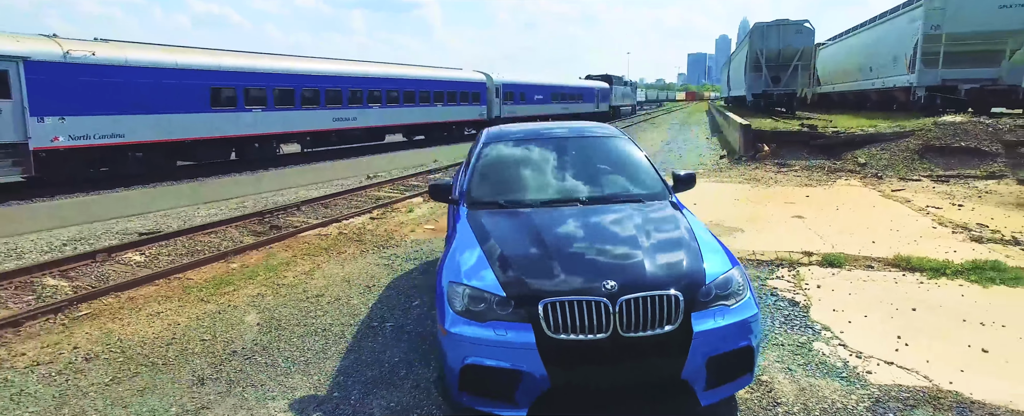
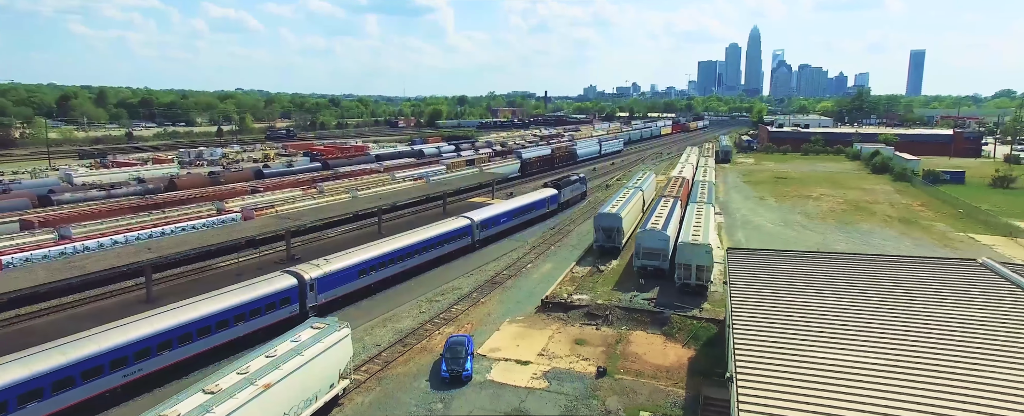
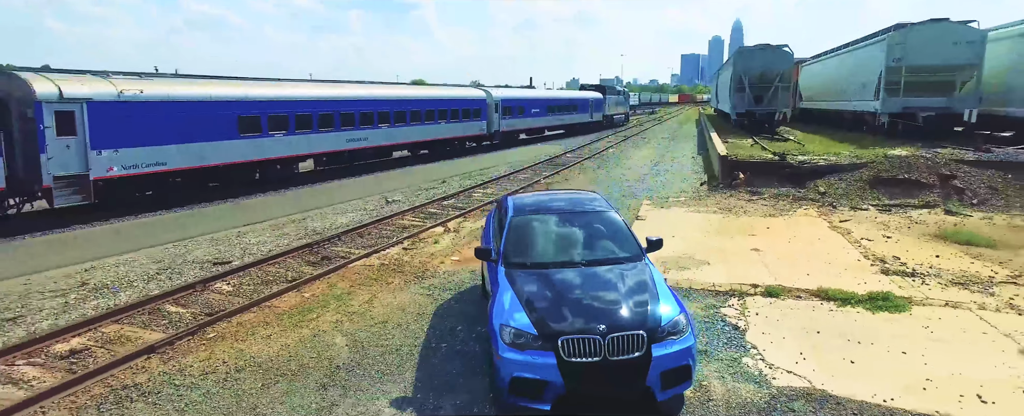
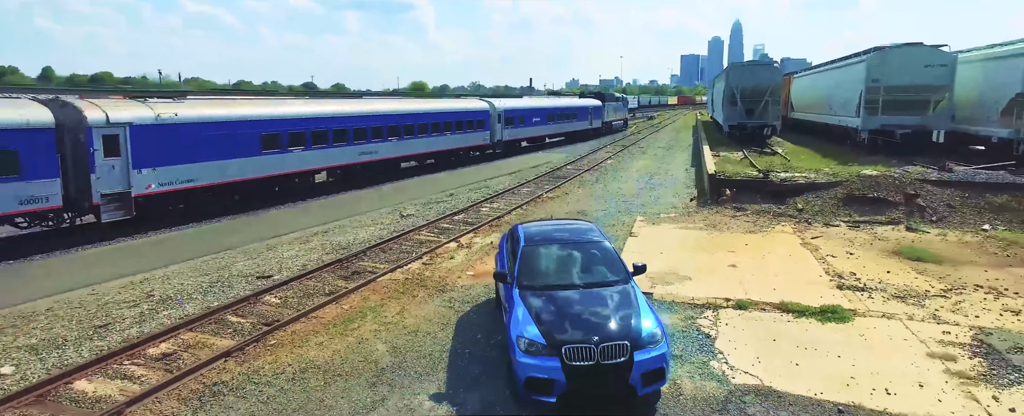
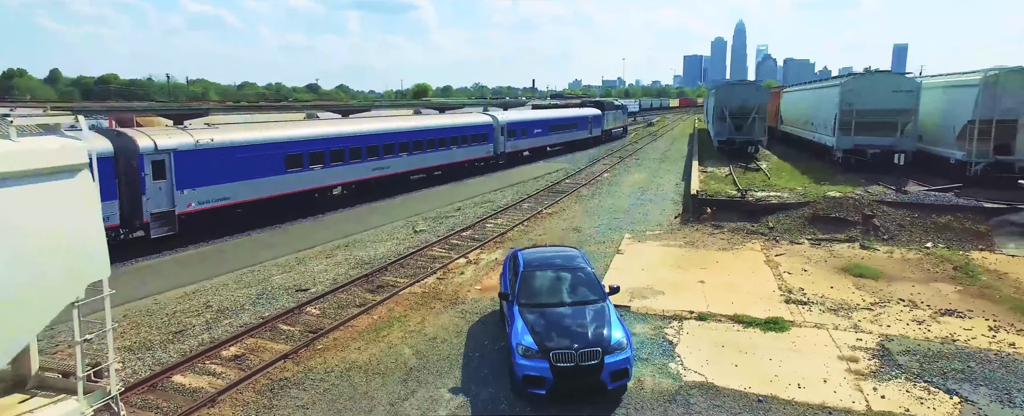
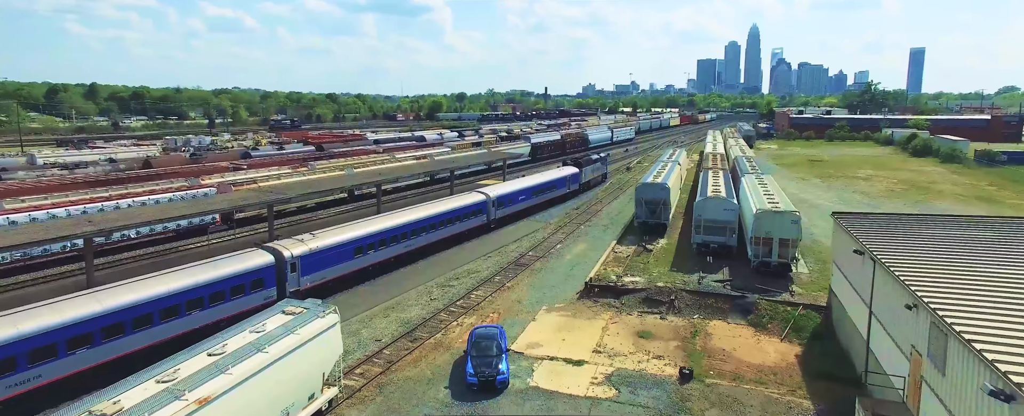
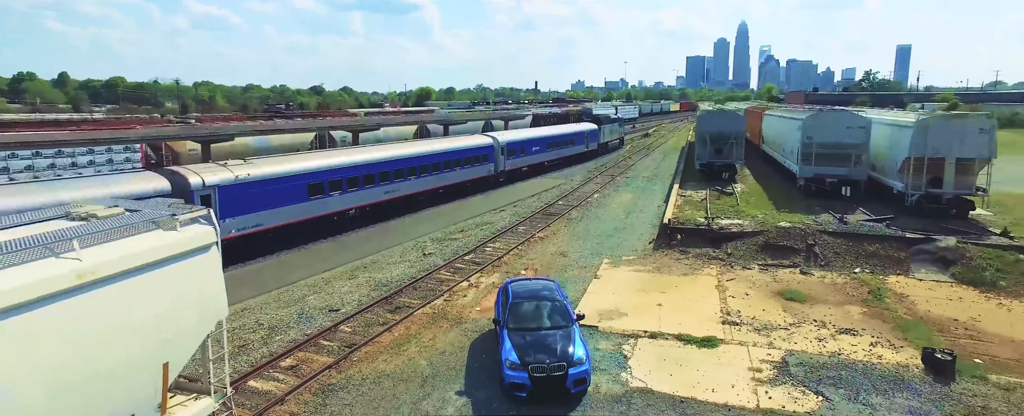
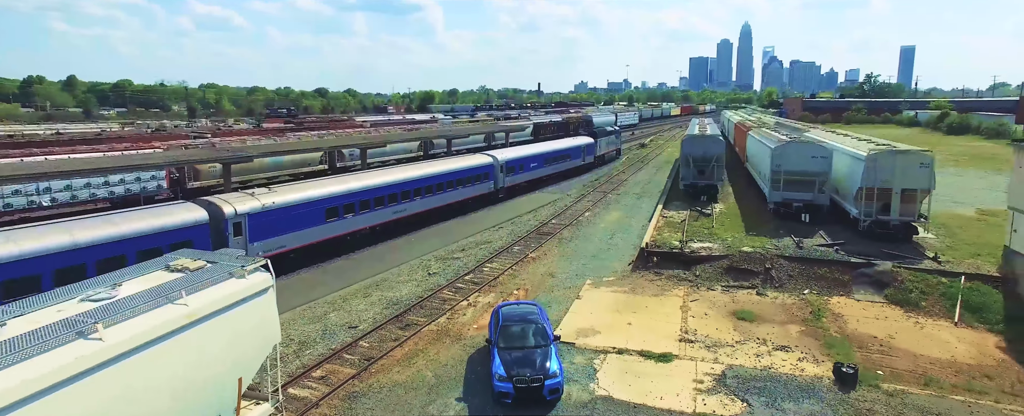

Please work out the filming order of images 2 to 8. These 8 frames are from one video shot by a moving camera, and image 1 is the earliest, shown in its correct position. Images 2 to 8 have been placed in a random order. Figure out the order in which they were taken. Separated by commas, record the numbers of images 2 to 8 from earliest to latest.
3, 4, 5, 7, 8, 6, 2
